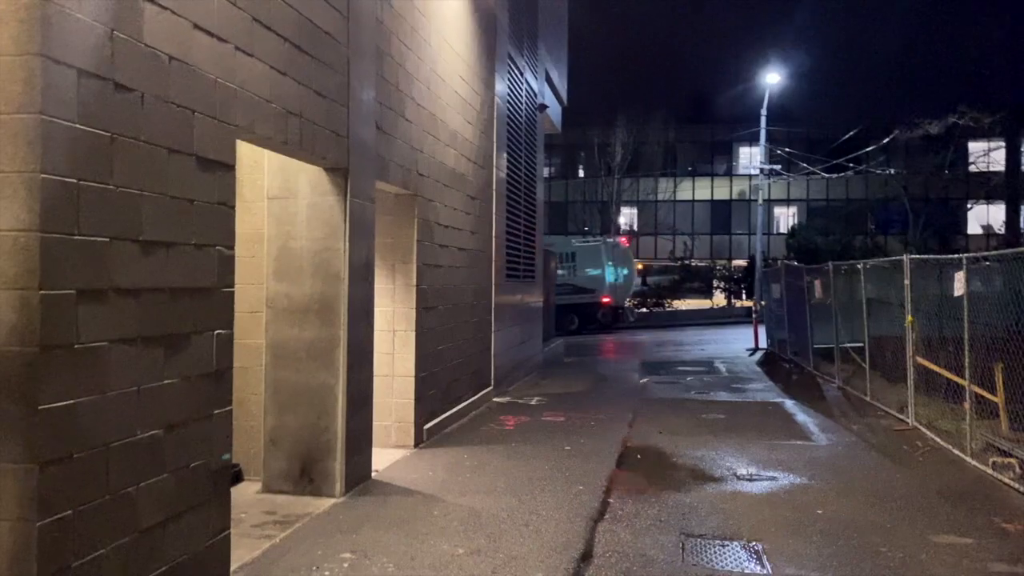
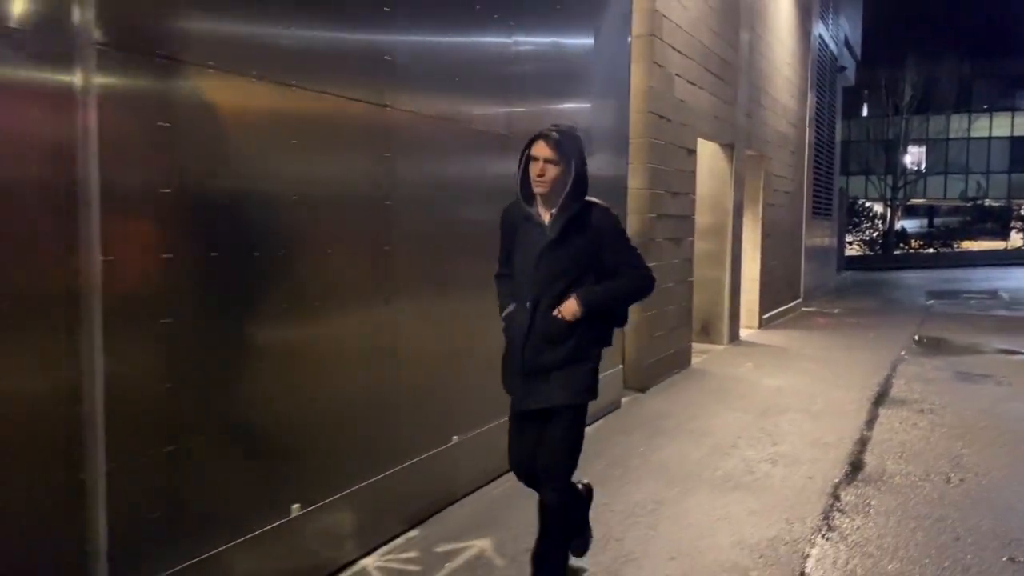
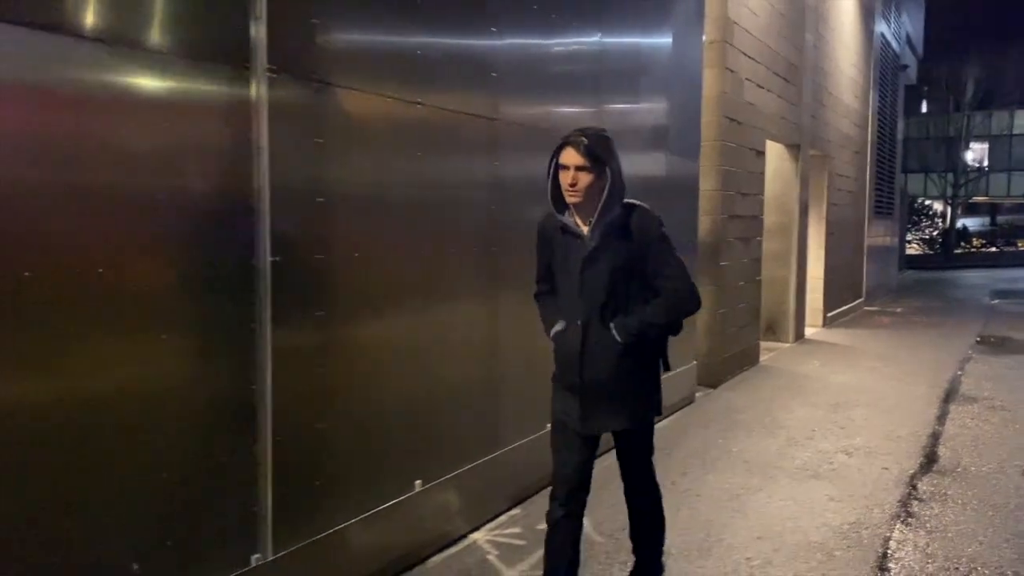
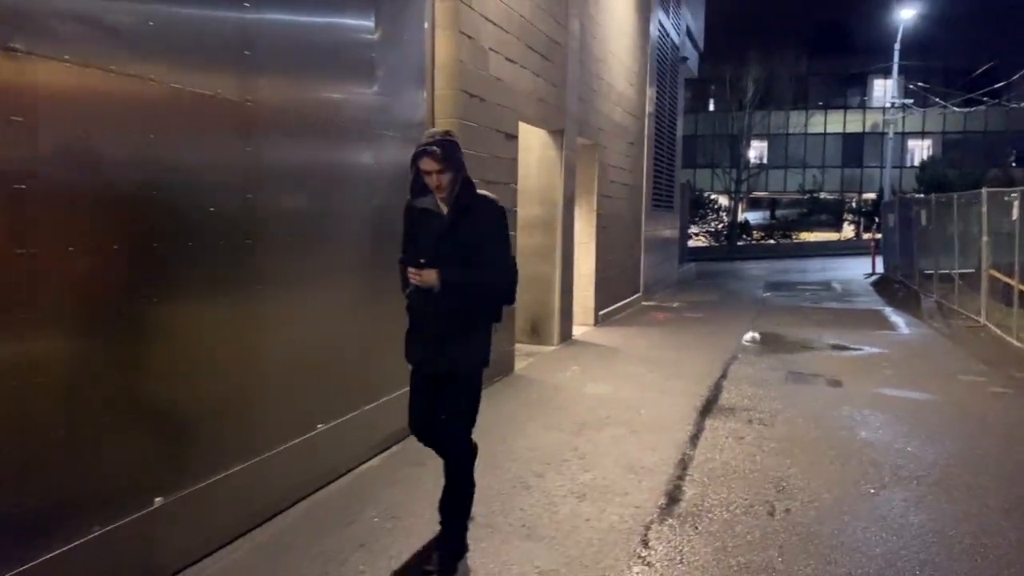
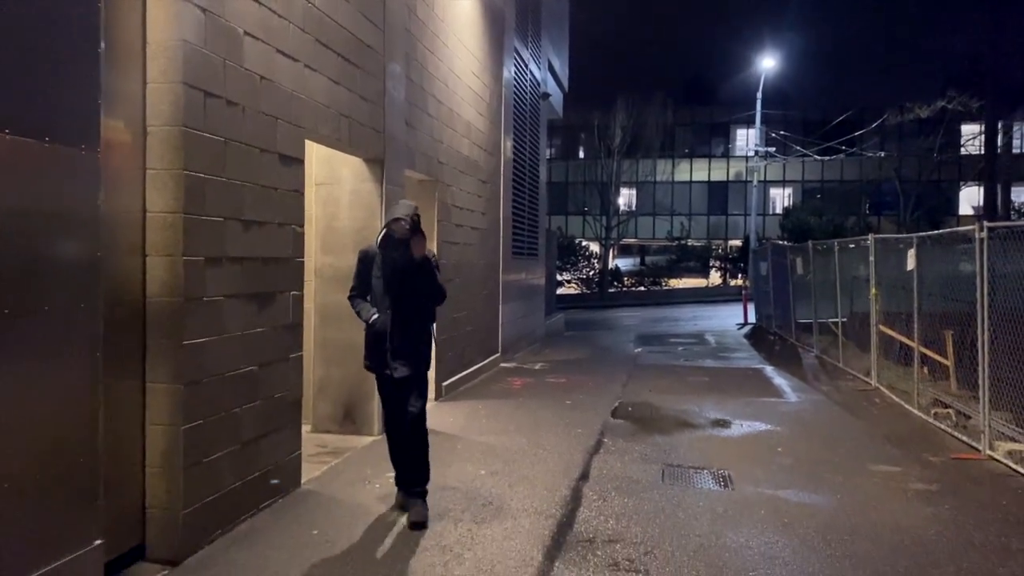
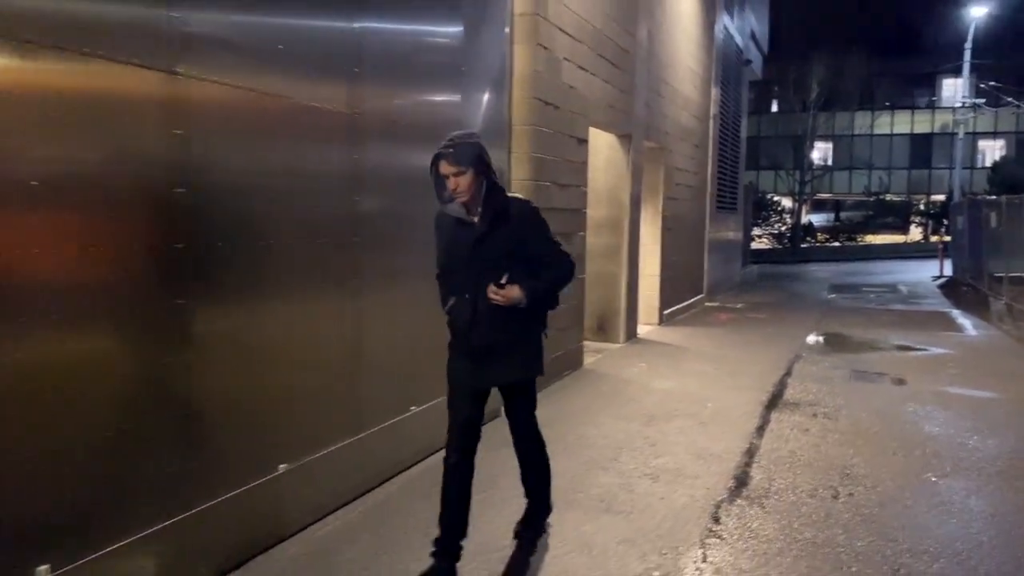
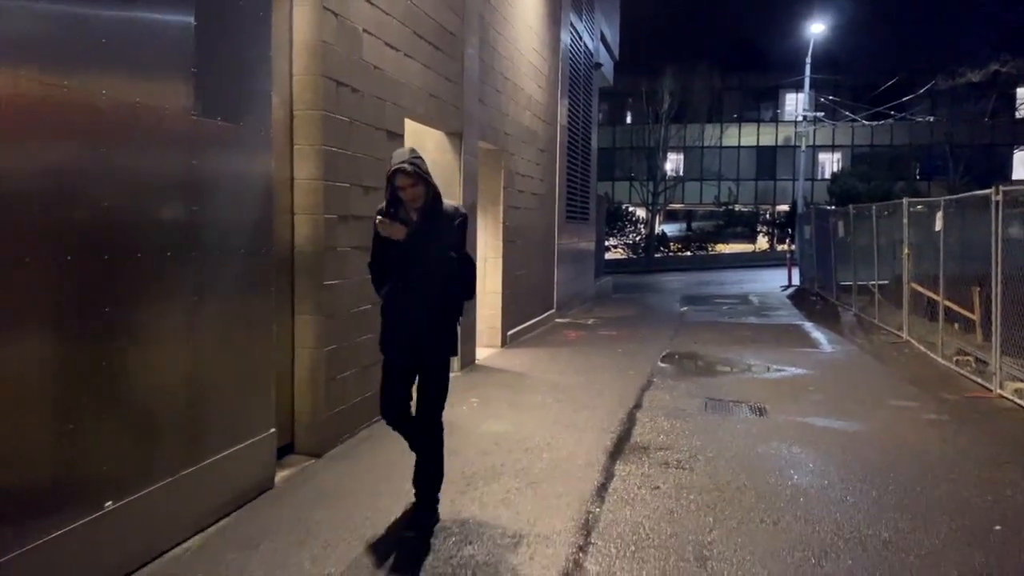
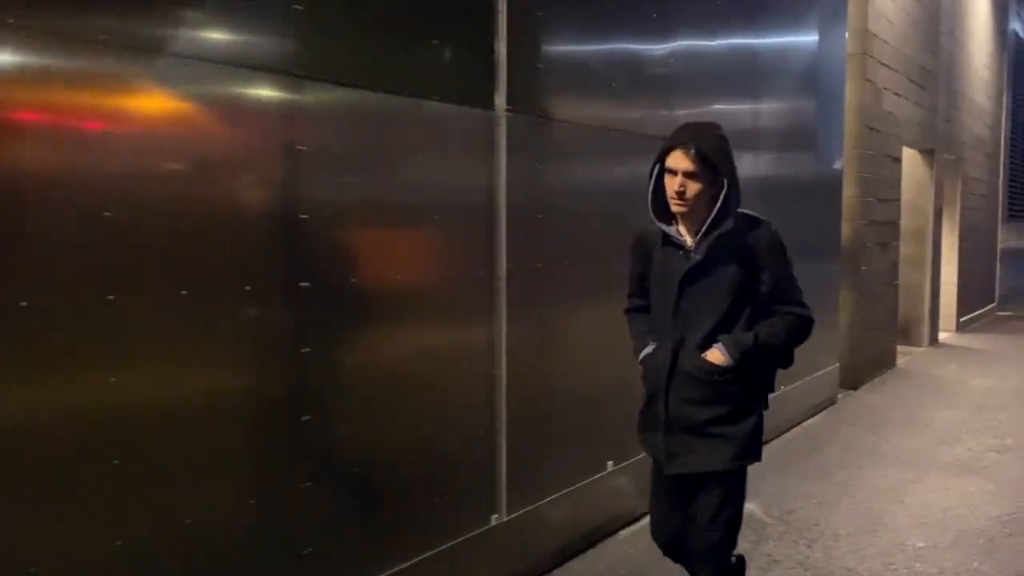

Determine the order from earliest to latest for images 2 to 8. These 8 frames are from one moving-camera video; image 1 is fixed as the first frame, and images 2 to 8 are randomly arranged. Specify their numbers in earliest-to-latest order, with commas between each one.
5, 7, 4, 6, 2, 3, 8
